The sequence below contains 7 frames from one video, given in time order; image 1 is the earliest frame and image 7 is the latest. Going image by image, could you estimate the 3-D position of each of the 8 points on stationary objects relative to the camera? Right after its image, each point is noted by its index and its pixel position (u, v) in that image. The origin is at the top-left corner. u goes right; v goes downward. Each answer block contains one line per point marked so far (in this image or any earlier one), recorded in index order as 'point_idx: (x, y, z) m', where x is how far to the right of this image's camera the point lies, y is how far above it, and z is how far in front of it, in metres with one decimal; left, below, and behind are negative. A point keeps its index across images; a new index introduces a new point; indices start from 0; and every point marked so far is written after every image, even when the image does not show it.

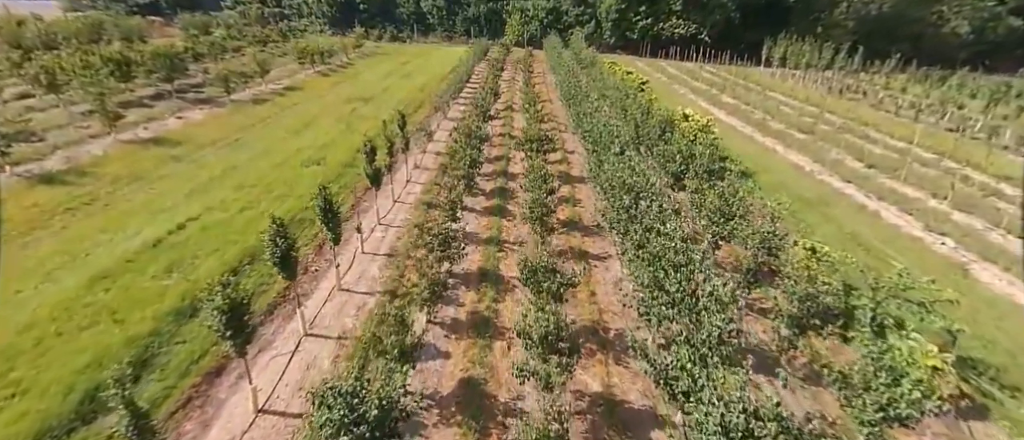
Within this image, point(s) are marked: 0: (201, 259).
0: (-8.6, -1.1, +12.3) m
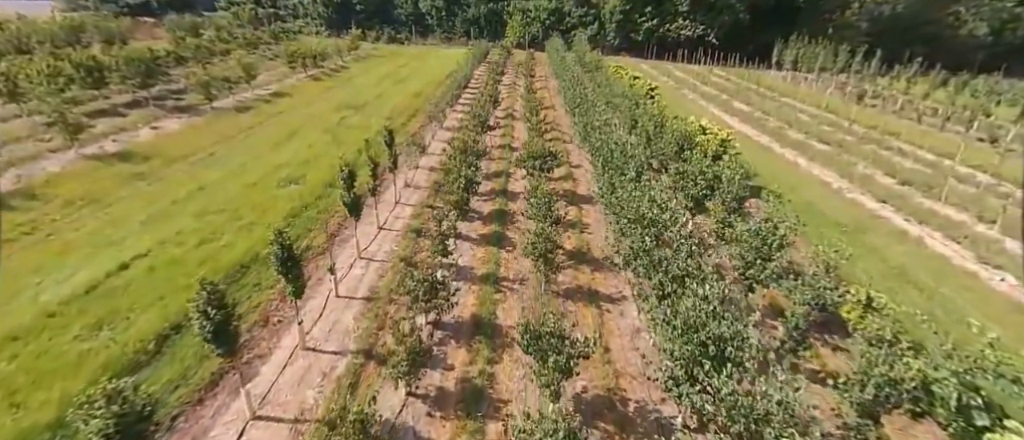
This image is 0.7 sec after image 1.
0: (-8.6, -2.1, +10.3) m
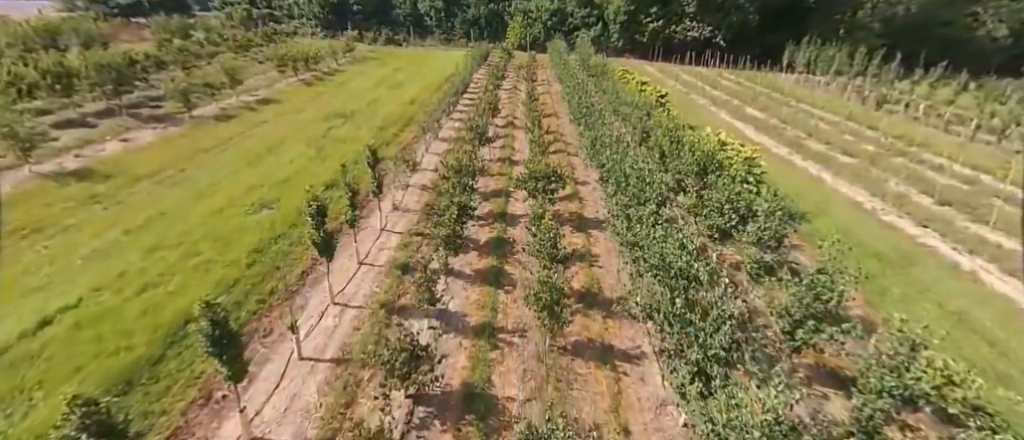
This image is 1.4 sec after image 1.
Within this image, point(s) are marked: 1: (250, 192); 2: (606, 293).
0: (-8.7, -3.2, +8.3) m
1: (-10.2, +1.1, +17.3) m
2: (+2.8, -2.2, +13.4) m
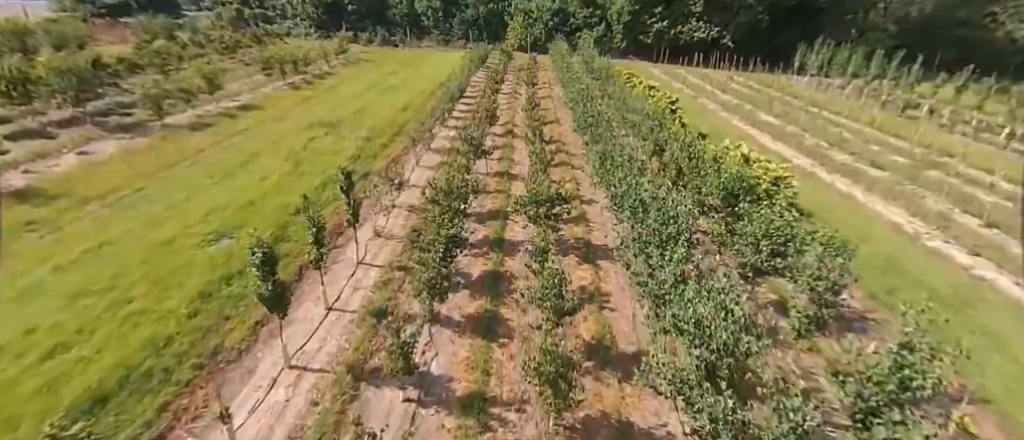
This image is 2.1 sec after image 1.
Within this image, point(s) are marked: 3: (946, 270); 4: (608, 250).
0: (-8.8, -4.2, +6.2) m
1: (-10.3, +0.1, +15.2) m
2: (+2.7, -3.2, +11.3) m
3: (+15.1, -1.7, +15.5) m
4: (+3.4, -1.0, +15.7) m
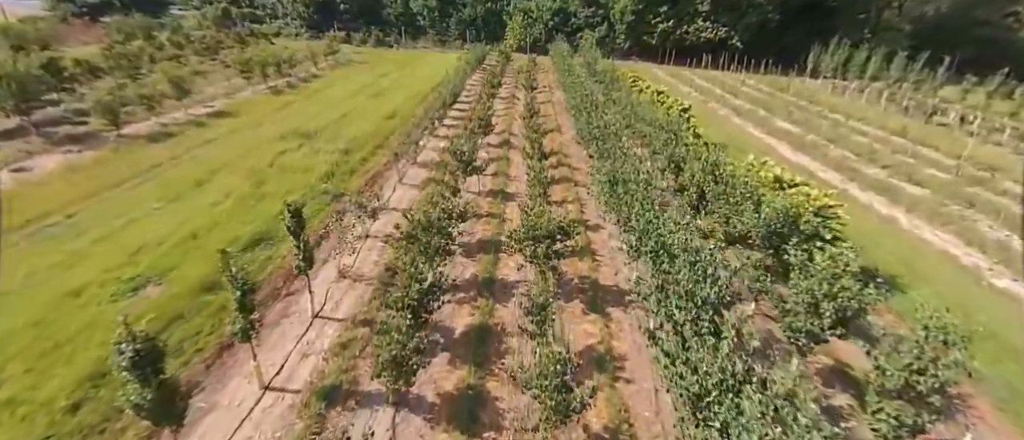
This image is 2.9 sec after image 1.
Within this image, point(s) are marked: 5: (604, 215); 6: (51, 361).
0: (-9.0, -5.2, +3.6) m
1: (-10.5, -1.0, +12.6) m
2: (+2.5, -4.3, +8.6) m
3: (+14.8, -2.8, +12.9) m
4: (+3.1, -2.2, +13.1) m
5: (+3.4, +0.3, +16.9) m
6: (-9.1, -2.7, +8.9) m
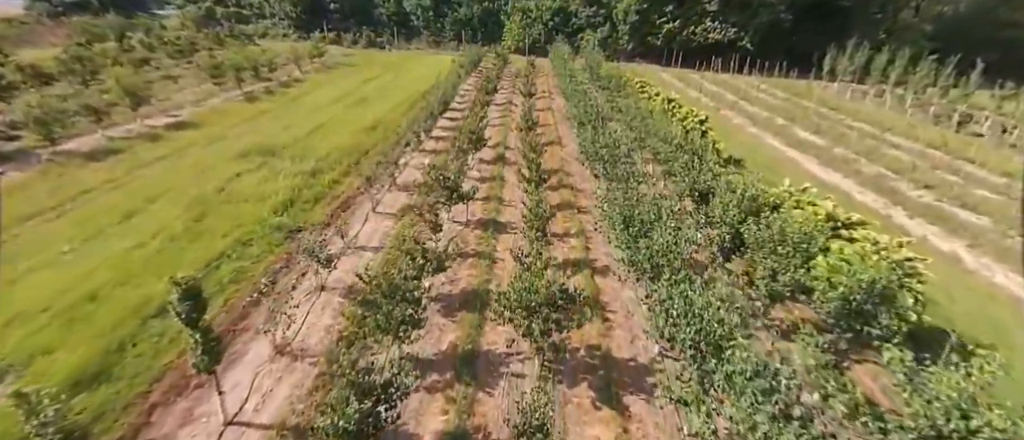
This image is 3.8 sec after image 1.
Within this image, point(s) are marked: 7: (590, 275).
0: (-9.3, -6.6, +0.6) m
1: (-10.8, -2.3, +9.6) m
2: (+2.2, -5.6, +5.7) m
3: (+14.6, -4.1, +9.9) m
4: (+2.9, -3.5, +10.1) m
5: (+3.1, -1.1, +13.9) m
6: (-9.4, -4.1, +5.9) m
7: (+2.3, -1.6, +13.5) m
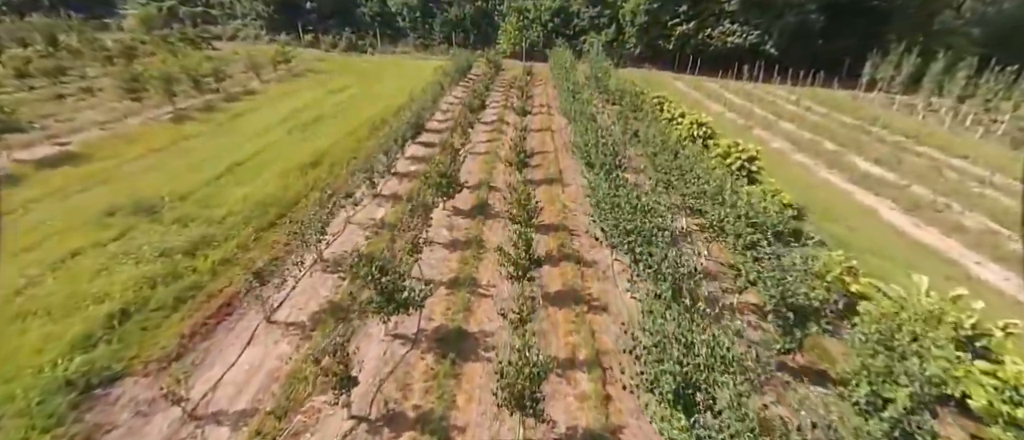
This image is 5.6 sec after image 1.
0: (-10.0, -9.3, -5.5) m
1: (-11.4, -5.0, +3.5) m
2: (+1.5, -8.4, -0.5) m
3: (+13.9, -7.0, +3.7) m
4: (+2.2, -6.3, +4.0) m
5: (+2.5, -3.8, +7.8) m
6: (-10.1, -6.8, -0.2) m
7: (+1.7, -4.3, +7.3) m
